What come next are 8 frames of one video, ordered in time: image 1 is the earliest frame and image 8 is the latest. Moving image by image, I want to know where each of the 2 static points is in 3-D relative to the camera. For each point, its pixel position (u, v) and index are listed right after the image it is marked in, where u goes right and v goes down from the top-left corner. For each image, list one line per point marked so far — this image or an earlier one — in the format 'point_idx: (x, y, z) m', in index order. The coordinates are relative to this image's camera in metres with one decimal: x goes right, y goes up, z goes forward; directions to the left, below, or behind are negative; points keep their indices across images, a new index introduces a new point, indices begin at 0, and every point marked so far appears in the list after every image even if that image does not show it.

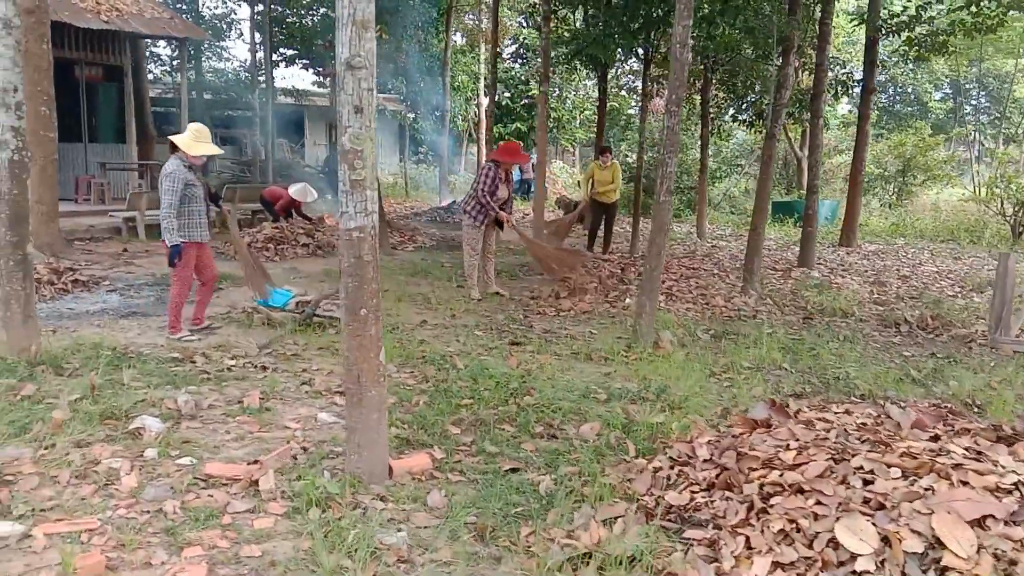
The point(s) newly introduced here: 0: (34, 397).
0: (-2.4, -0.5, +4.3) m
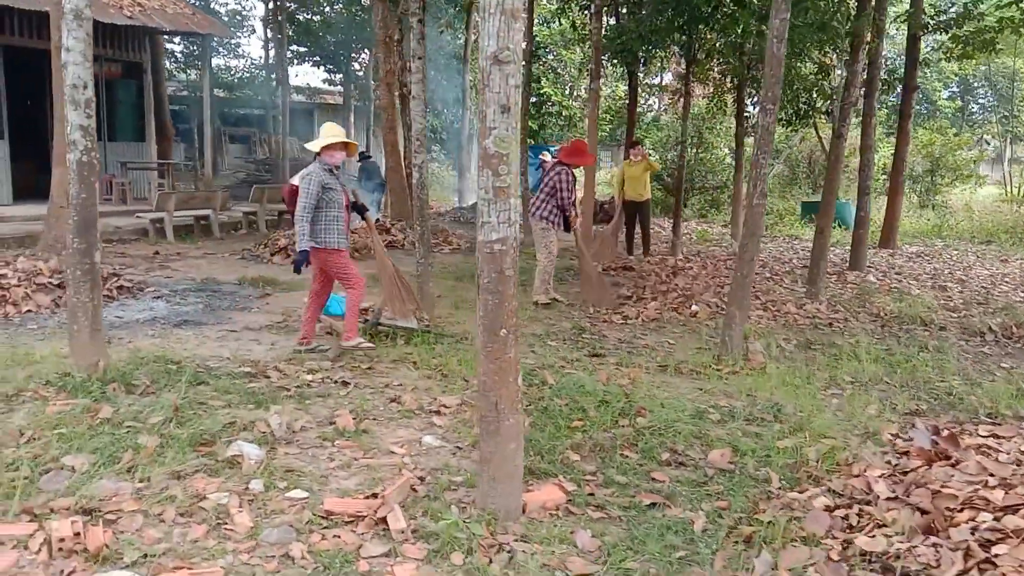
0: (-1.8, -0.6, +3.9) m
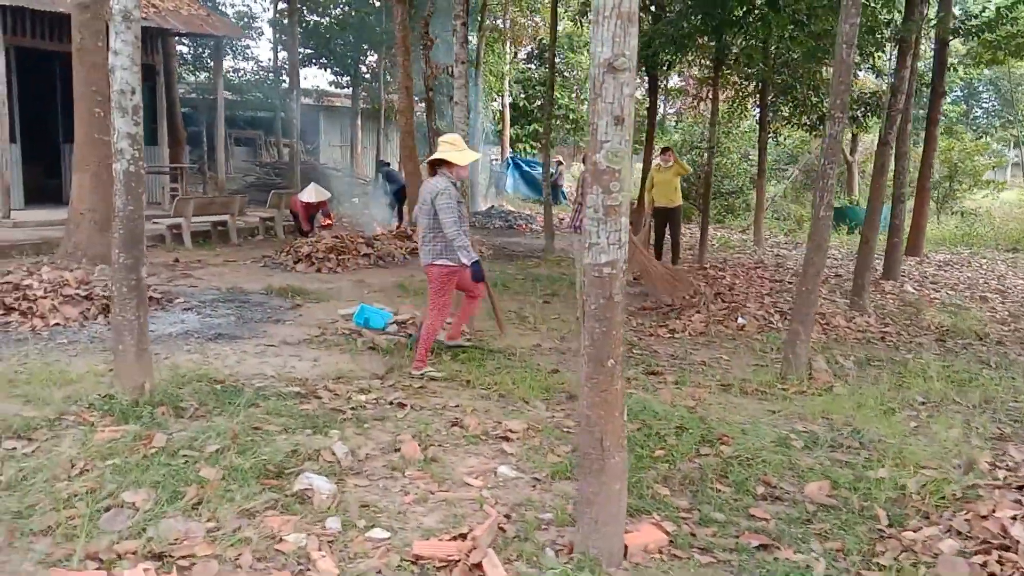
0: (-1.5, -0.7, +3.7) m
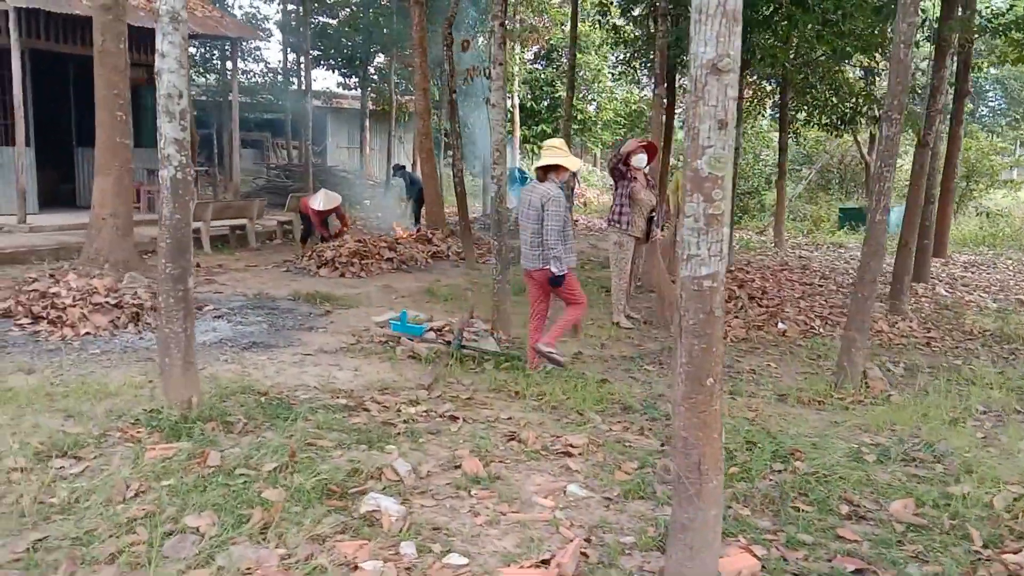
0: (-1.2, -0.7, +3.5) m
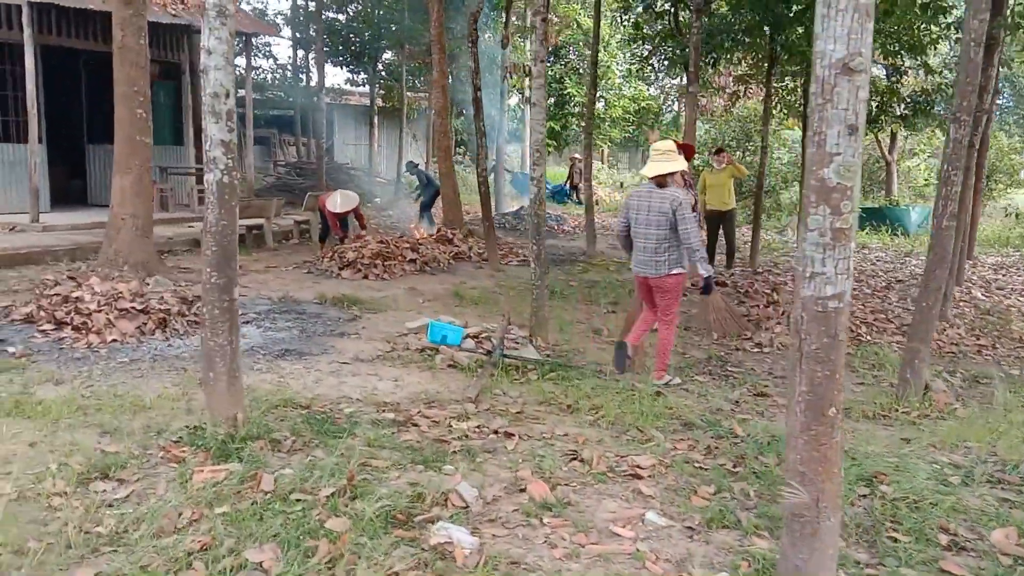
0: (-0.9, -0.8, +3.3) m
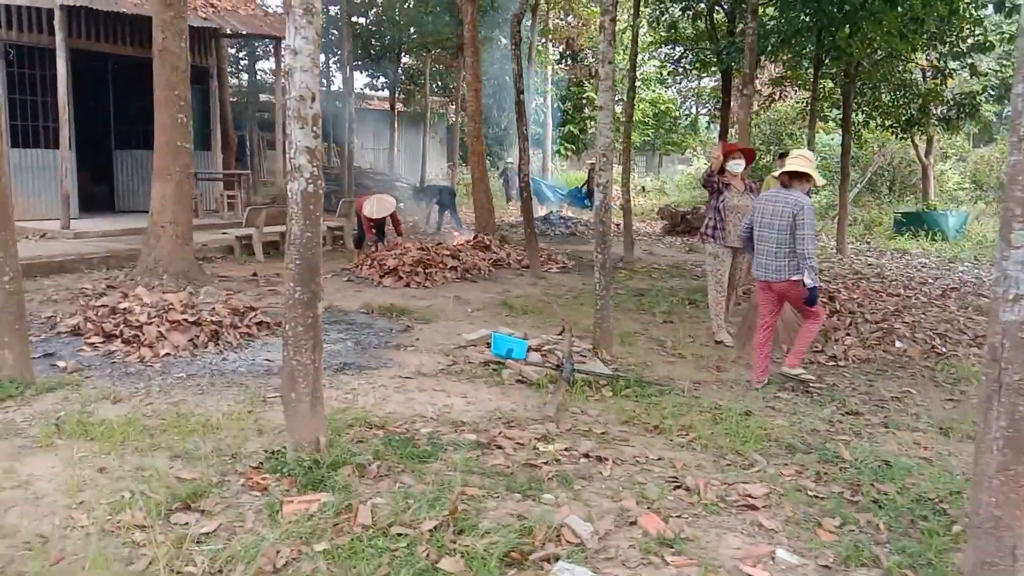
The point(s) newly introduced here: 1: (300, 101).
0: (-0.5, -0.8, +3.1) m
1: (-0.8, +0.7, +3.4) m
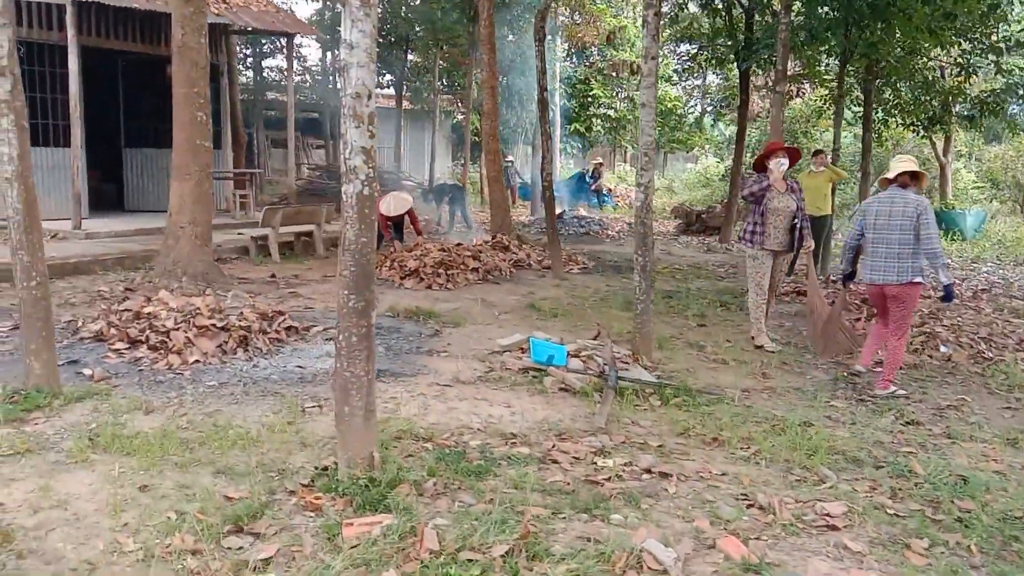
0: (-0.2, -0.9, +2.9) m
1: (-0.6, +0.7, +3.2) m
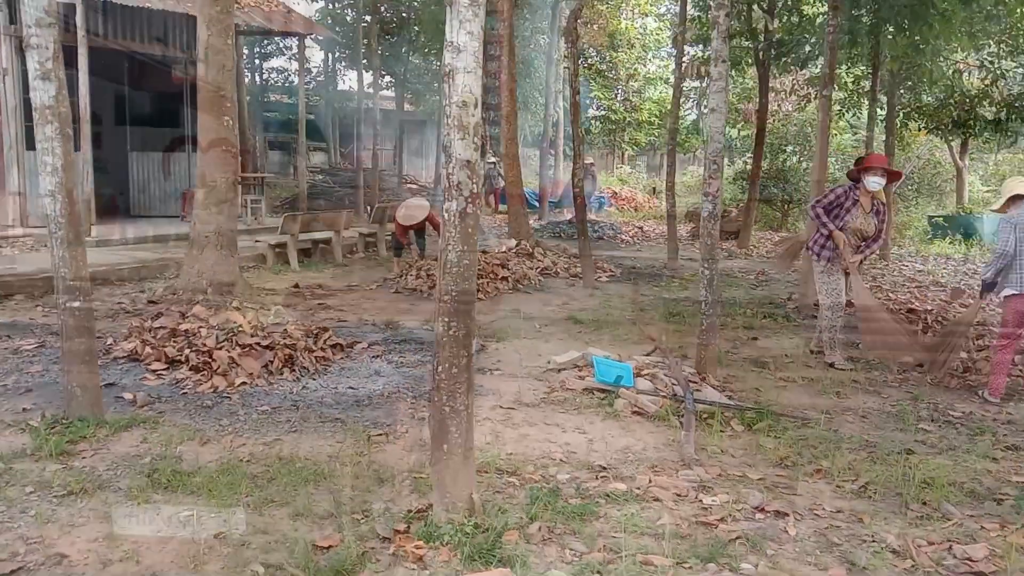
0: (+0.2, -1.0, +2.6) m
1: (-0.2, +0.6, +2.9) m
